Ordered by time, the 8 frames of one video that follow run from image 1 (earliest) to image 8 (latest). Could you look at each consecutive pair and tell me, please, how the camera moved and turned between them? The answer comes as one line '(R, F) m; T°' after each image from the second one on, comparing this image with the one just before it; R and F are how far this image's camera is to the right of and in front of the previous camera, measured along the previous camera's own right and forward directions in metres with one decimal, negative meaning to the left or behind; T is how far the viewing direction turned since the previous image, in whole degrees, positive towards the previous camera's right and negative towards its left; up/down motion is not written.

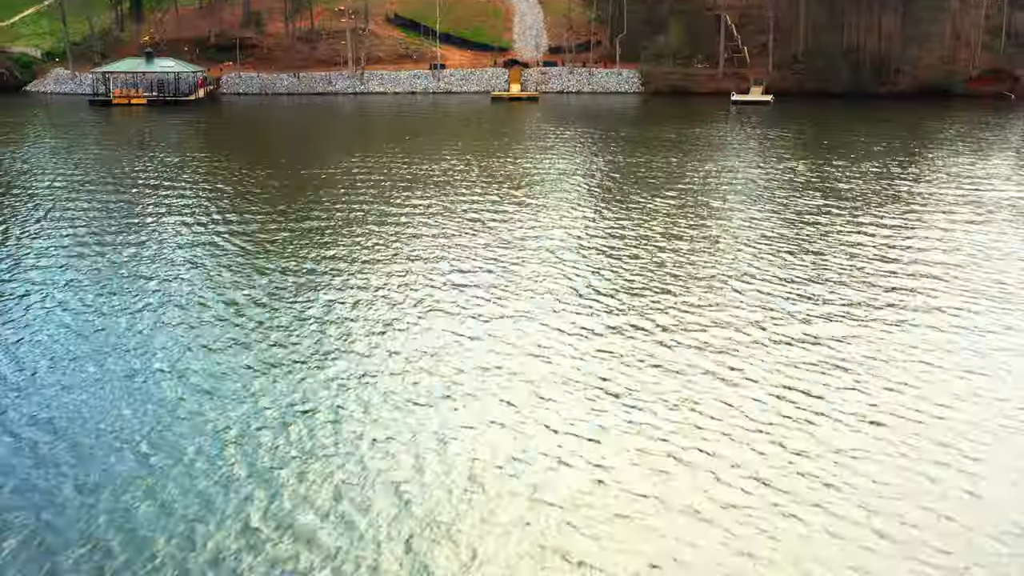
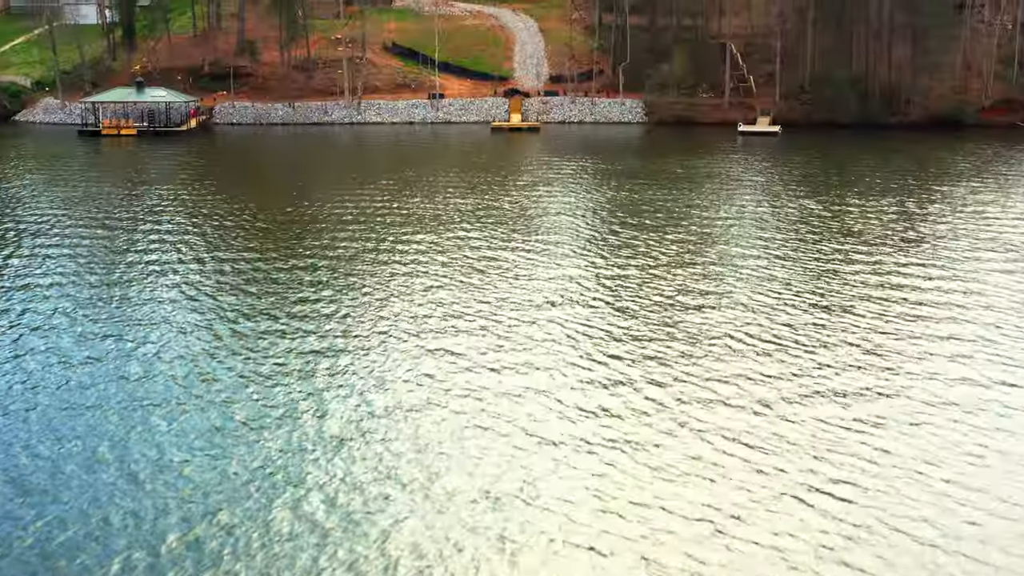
(+0.3, +2.3) m; 0°
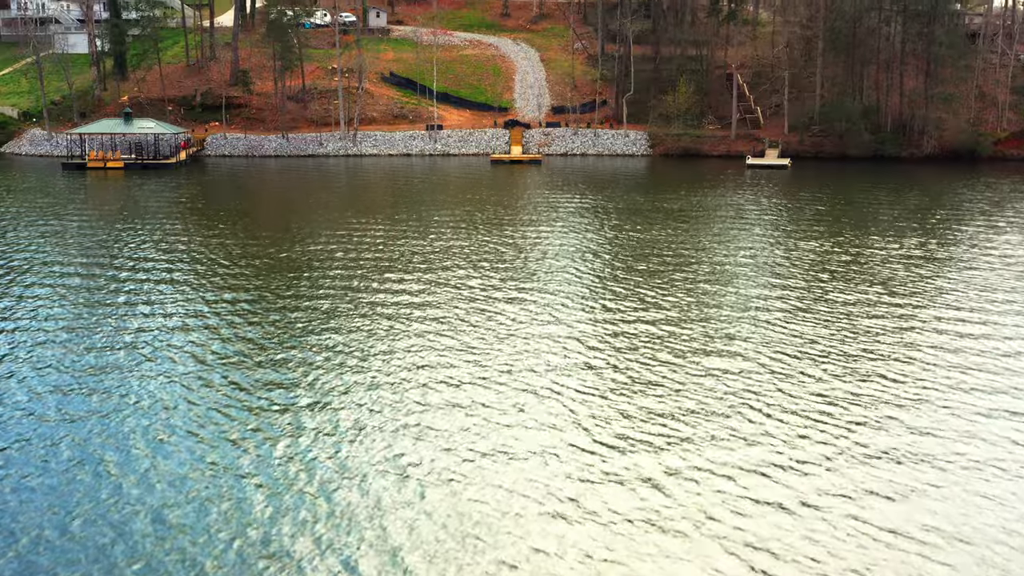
(+0.2, +2.6) m; 0°
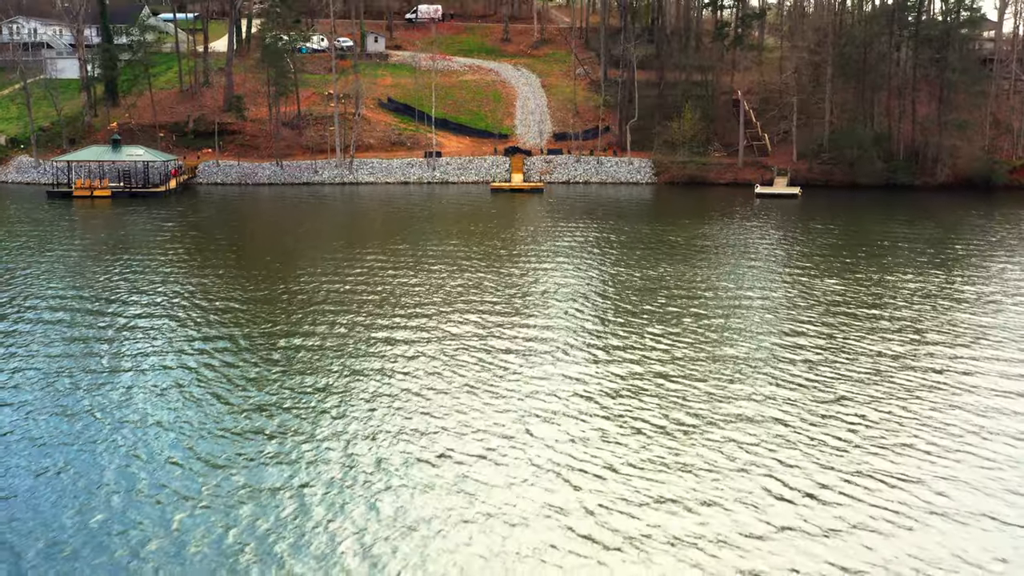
(-0.1, +2.3) m; 0°
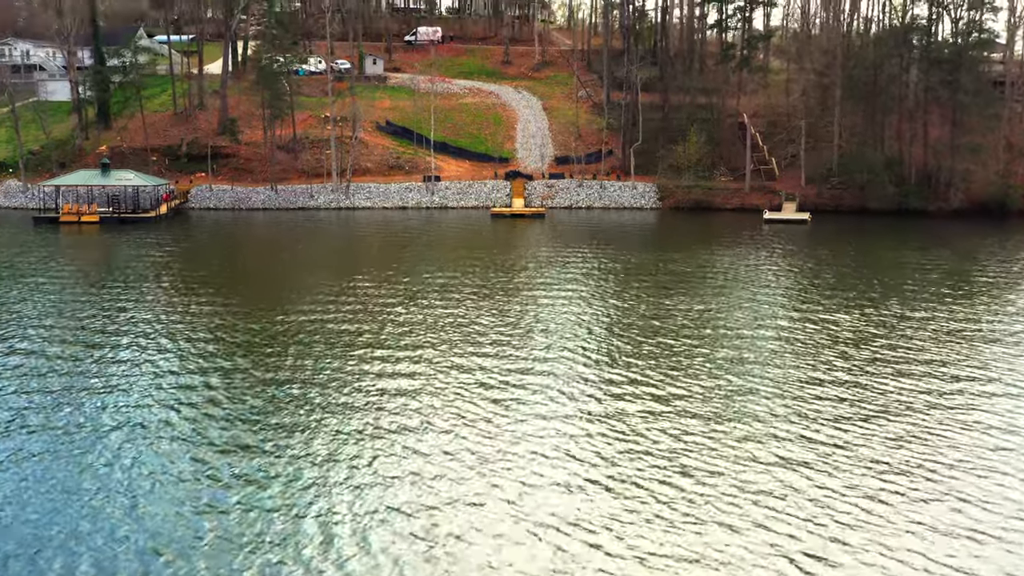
(0.0, +2.0) m; 0°
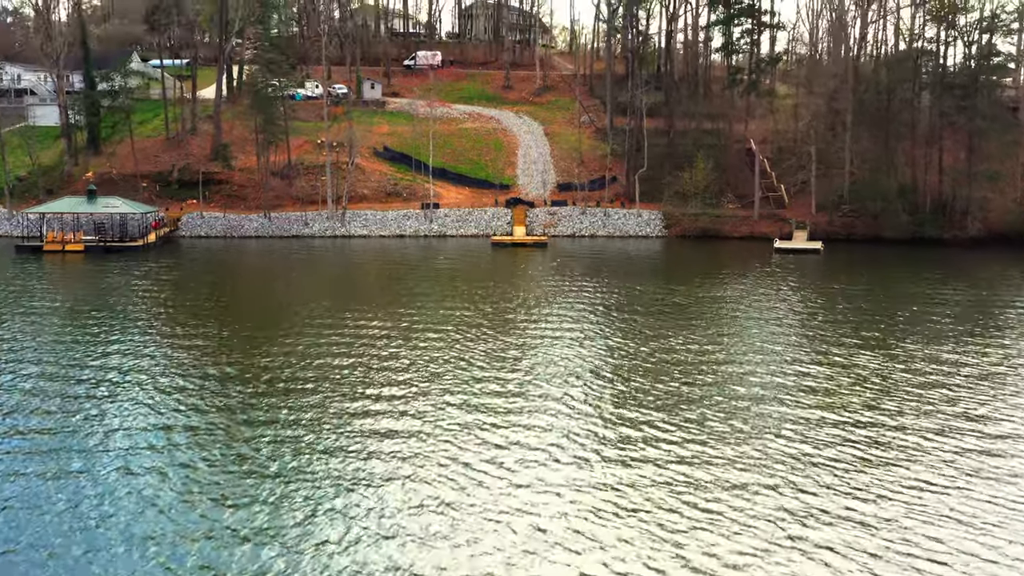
(-0.1, +2.4) m; 0°
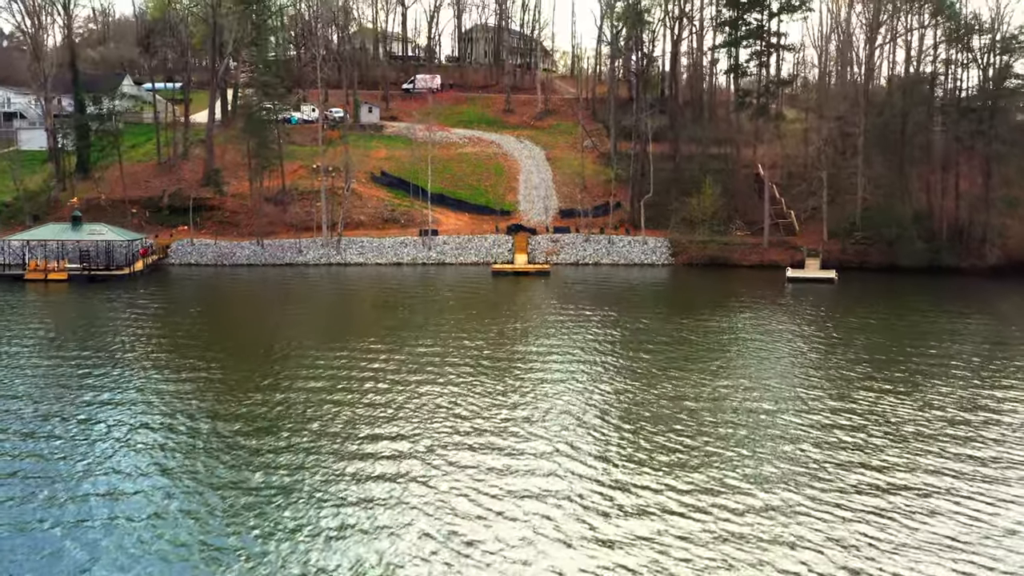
(-0.1, +2.4) m; 0°
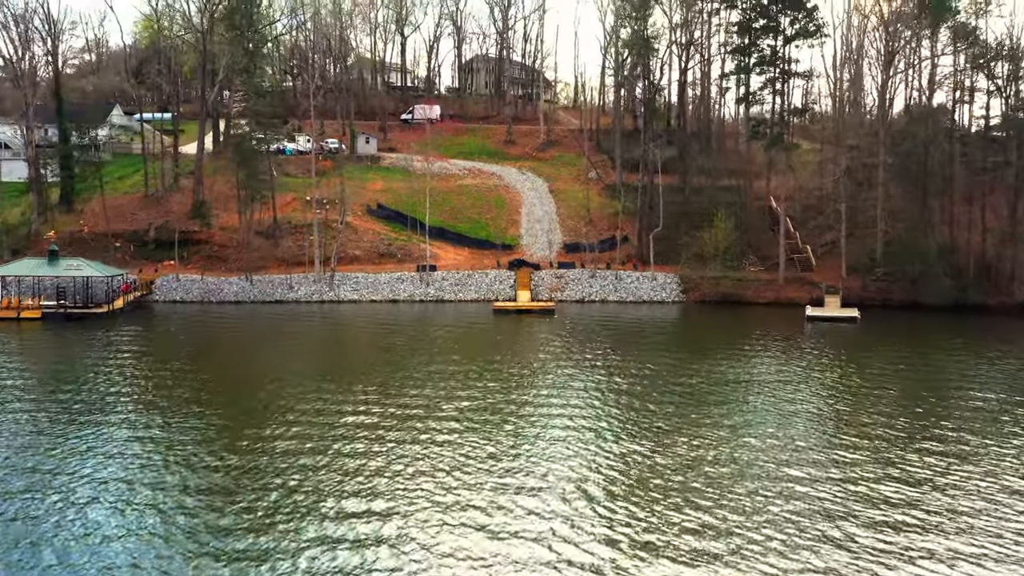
(-0.2, +3.4) m; 0°
